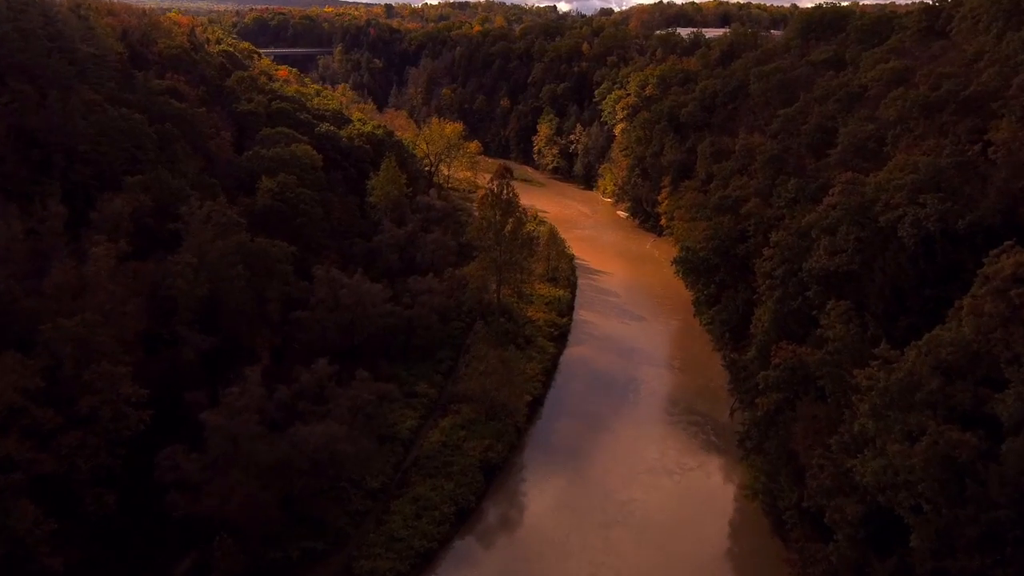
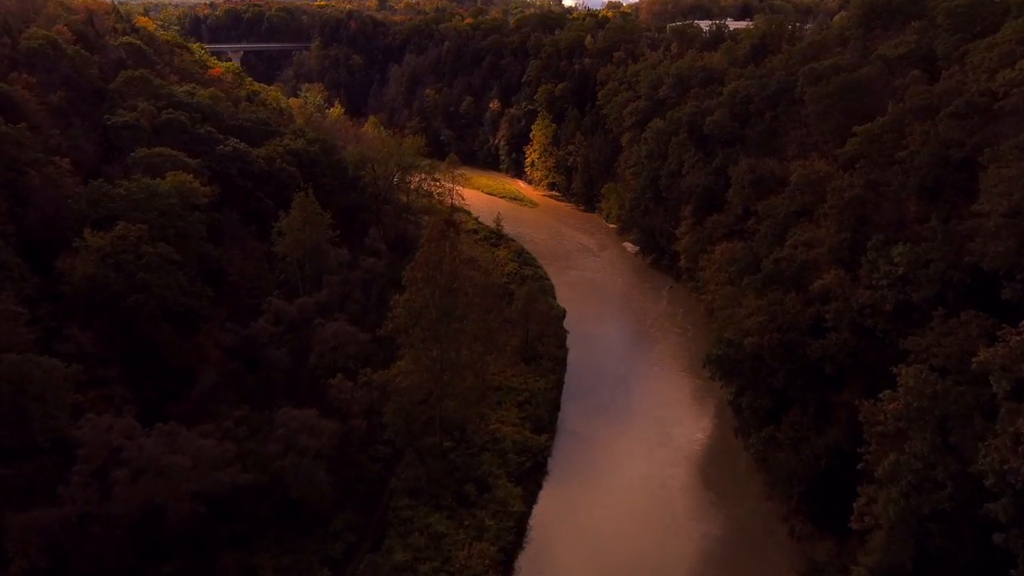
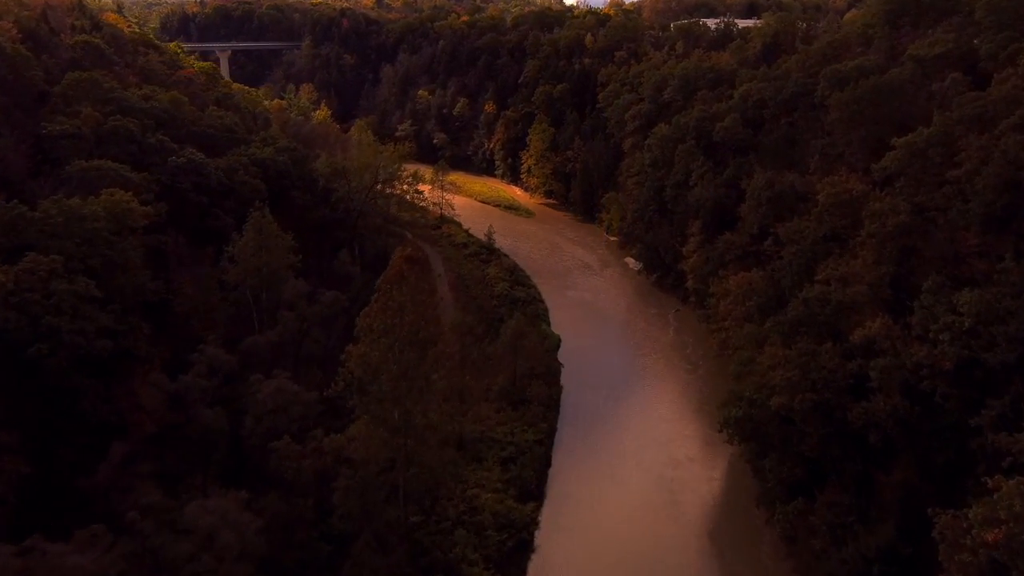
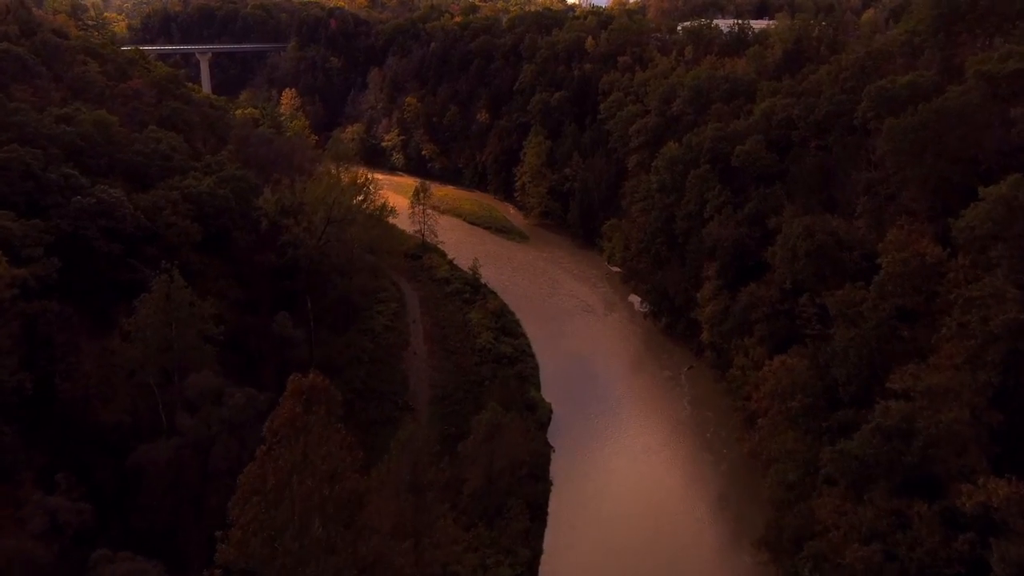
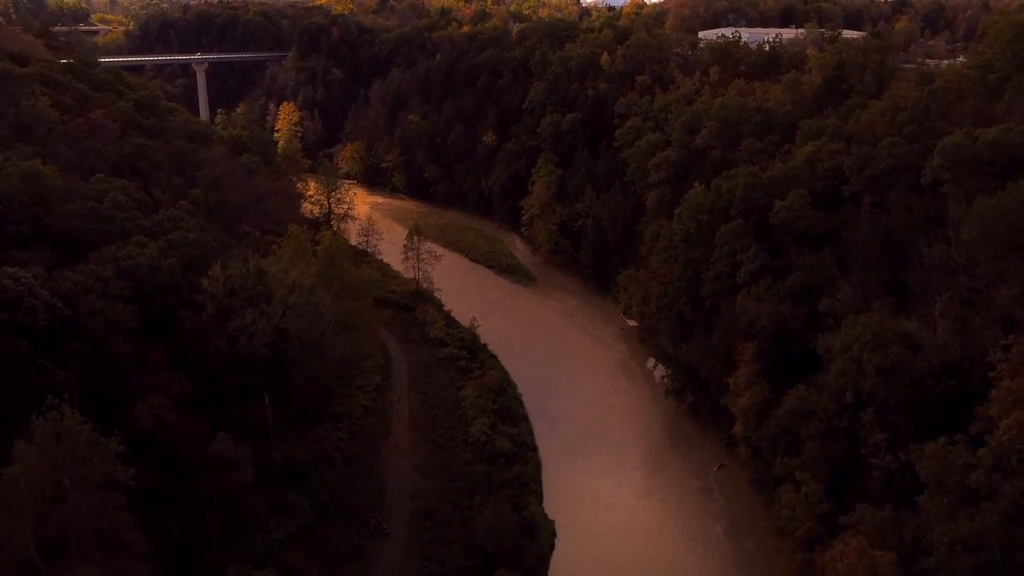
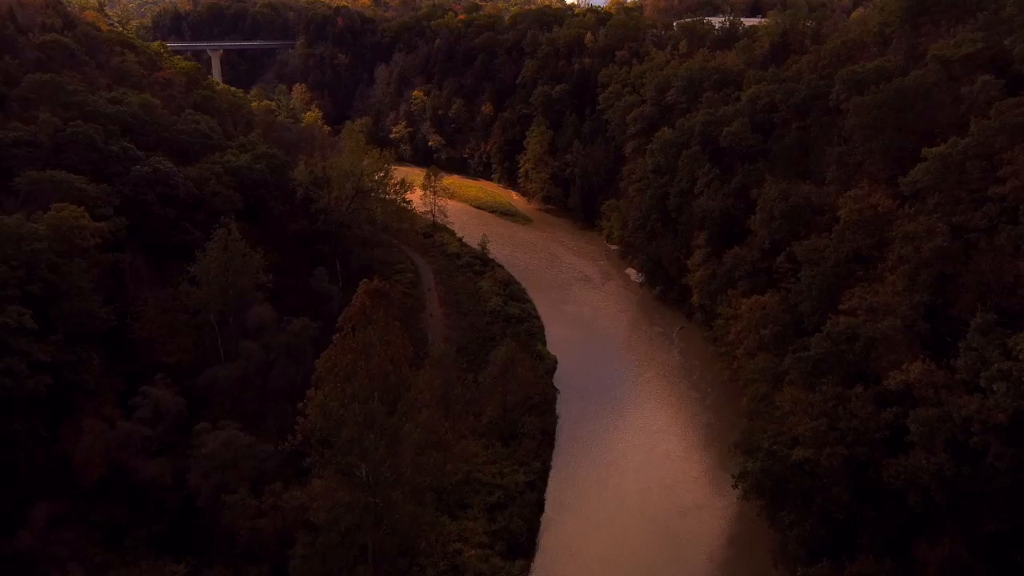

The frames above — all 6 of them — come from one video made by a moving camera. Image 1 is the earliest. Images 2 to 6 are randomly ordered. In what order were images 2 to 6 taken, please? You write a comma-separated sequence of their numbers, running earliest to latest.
2, 3, 6, 4, 5
